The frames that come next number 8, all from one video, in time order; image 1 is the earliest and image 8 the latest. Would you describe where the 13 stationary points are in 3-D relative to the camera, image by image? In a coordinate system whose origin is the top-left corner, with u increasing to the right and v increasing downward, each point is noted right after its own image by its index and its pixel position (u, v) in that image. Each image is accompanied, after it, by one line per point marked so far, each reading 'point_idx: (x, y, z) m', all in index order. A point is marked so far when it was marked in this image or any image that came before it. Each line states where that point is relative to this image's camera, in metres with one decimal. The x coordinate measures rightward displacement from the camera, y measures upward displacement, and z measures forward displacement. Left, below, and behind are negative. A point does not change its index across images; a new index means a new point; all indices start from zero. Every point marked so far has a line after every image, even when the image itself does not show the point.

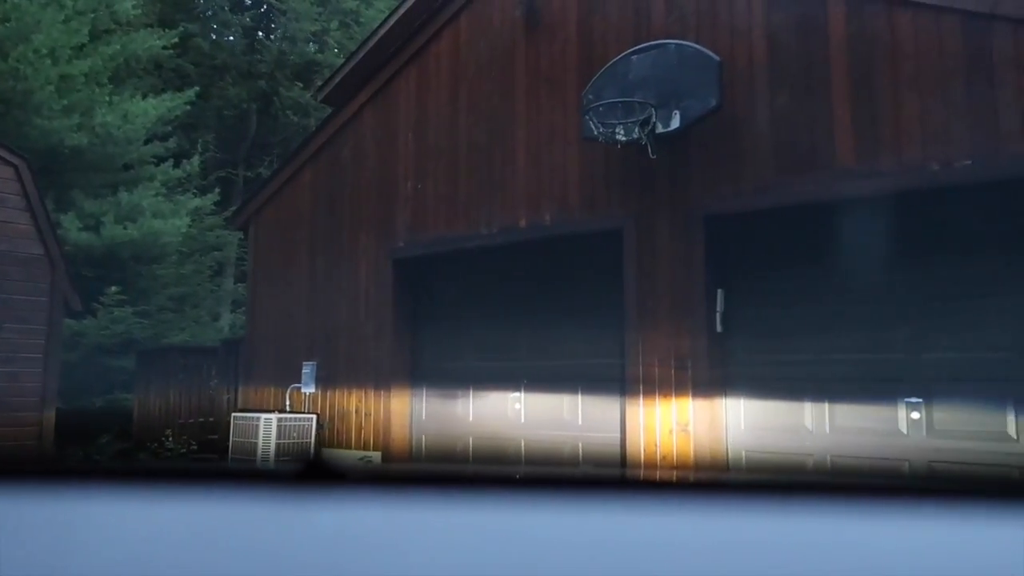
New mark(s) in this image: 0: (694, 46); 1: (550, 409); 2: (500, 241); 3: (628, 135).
0: (+1.3, +1.7, +5.6) m
1: (+0.3, -1.0, +6.4) m
2: (-0.1, +0.4, +6.7) m
3: (+0.8, +1.1, +5.6) m
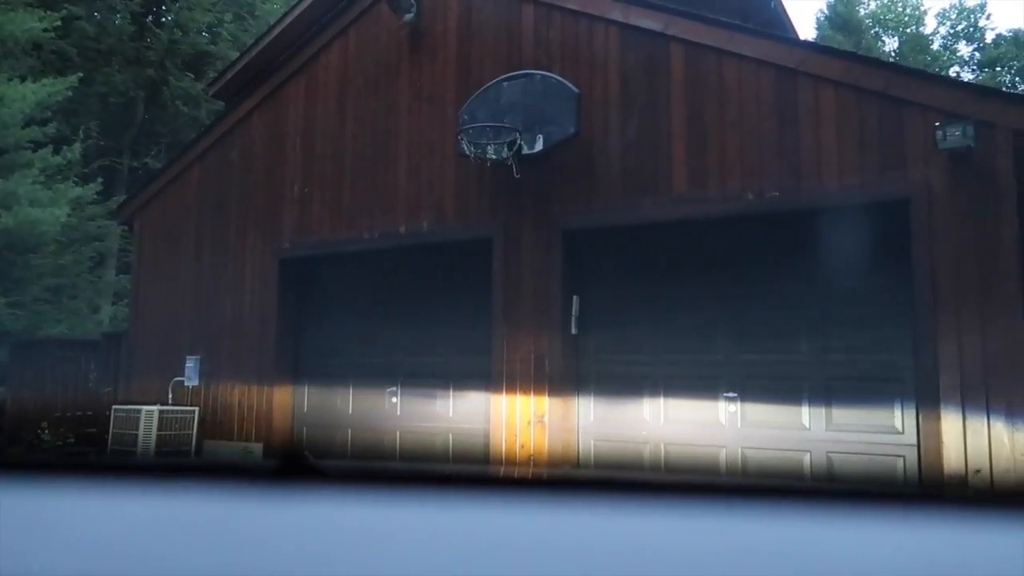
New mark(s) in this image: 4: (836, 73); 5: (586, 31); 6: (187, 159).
0: (+0.3, +1.7, +6.2) m
1: (-0.8, -1.0, +6.9) m
2: (-1.2, +0.4, +7.2) m
3: (-0.1, +1.1, +6.2) m
4: (+2.2, +1.4, +5.3) m
5: (+0.6, +2.1, +6.3) m
6: (-3.6, +1.4, +8.7) m
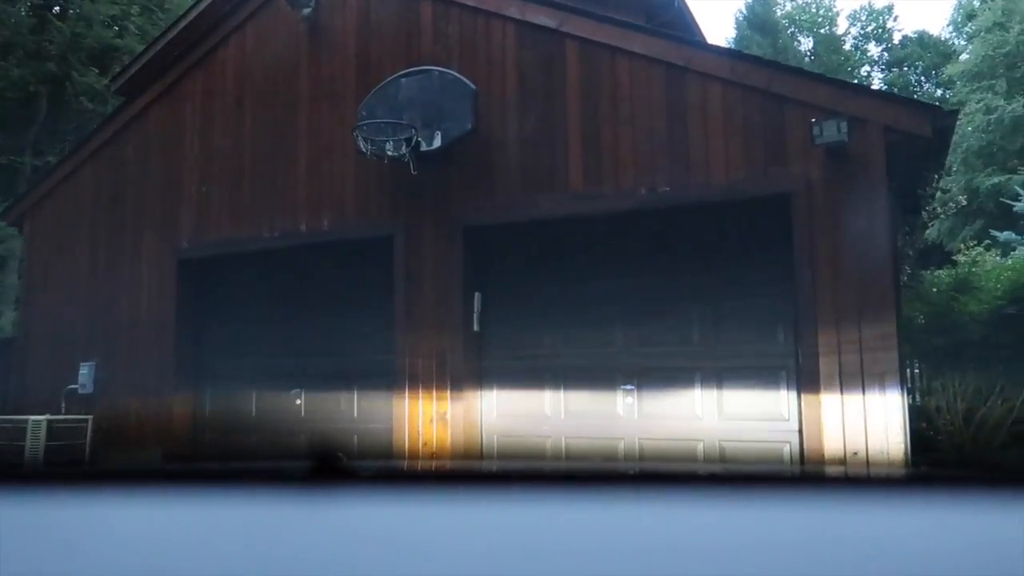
0: (-0.5, +1.7, +6.2) m
1: (-1.6, -1.0, +6.8) m
2: (-2.1, +0.4, +7.0) m
3: (-0.9, +1.1, +6.2) m
4: (+1.4, +1.5, +5.4) m
5: (-0.2, +2.1, +6.3) m
6: (-4.6, +1.4, +8.3) m
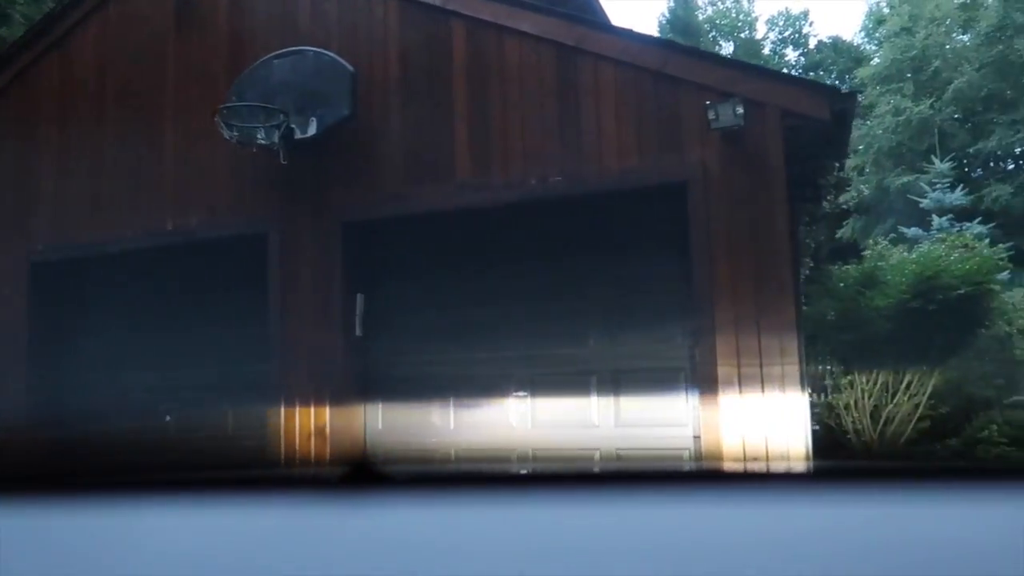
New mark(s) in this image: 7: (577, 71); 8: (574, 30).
0: (-1.3, +1.7, +5.7) m
1: (-2.5, -1.1, +6.2) m
2: (-2.9, +0.4, +6.3) m
3: (-1.7, +1.1, +5.6) m
4: (+0.7, +1.5, +5.0) m
5: (-1.1, +2.1, +5.8) m
6: (-5.6, +1.3, +7.4) m
7: (+0.4, +1.4, +5.1) m
8: (+0.4, +1.7, +5.1) m
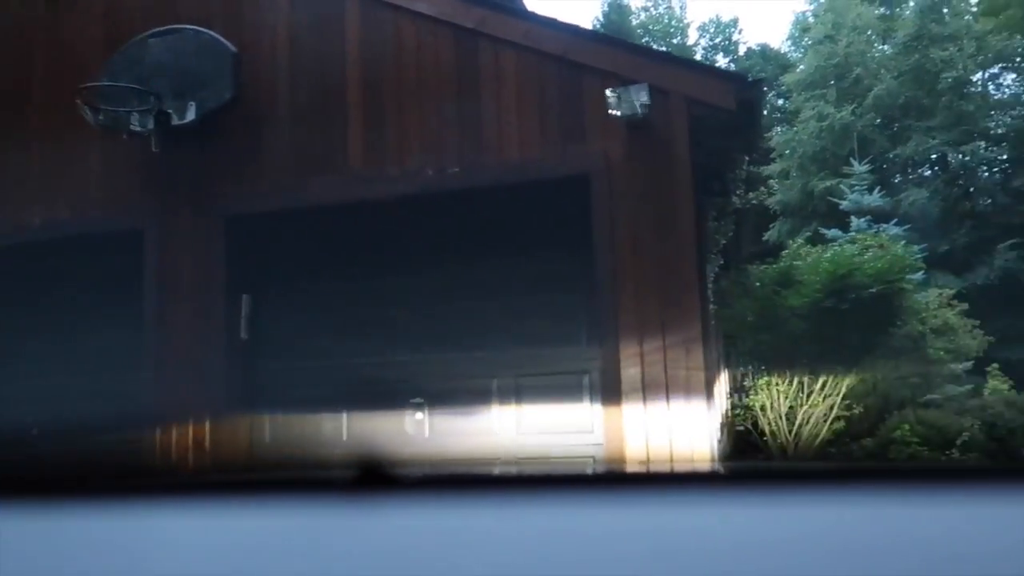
0: (-2.0, +1.7, +5.2) m
1: (-3.2, -1.1, +5.6) m
2: (-3.7, +0.4, +5.7) m
3: (-2.4, +1.1, +5.1) m
4: (0.0, +1.5, +4.7) m
5: (-1.8, +2.1, +5.4) m
6: (-6.4, +1.3, +6.6) m
7: (-0.2, +1.4, +4.8) m
8: (-0.2, +1.7, +4.8) m
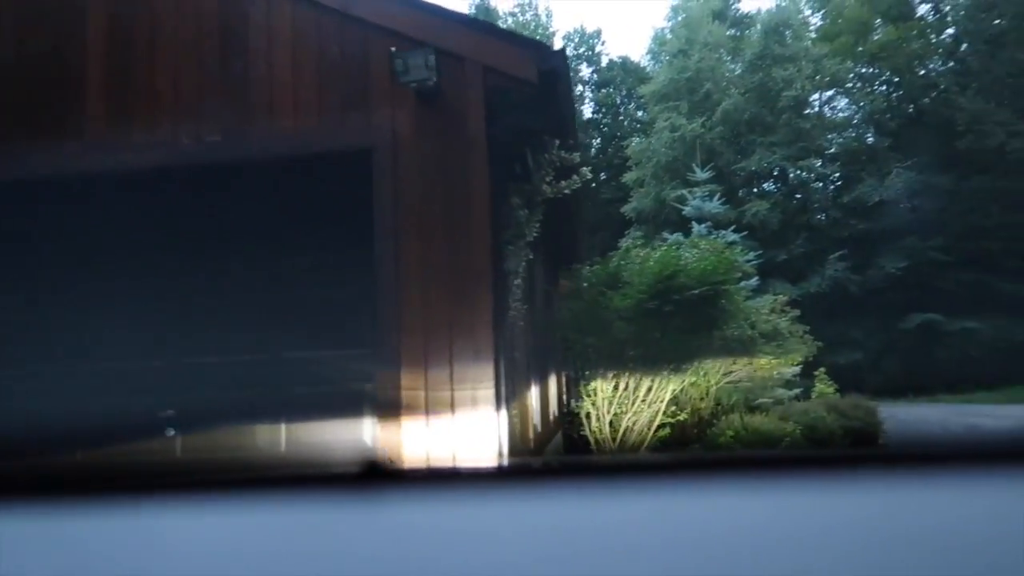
0: (-2.7, +1.7, +4.4) m
1: (-4.0, -1.0, +4.5) m
2: (-4.5, +0.4, +4.5) m
3: (-3.1, +1.1, +4.2) m
4: (-0.6, +1.5, +4.3) m
5: (-2.5, +2.1, +4.6) m
6: (-7.3, +1.4, +4.8) m
7: (-0.9, +1.5, +4.4) m
8: (-0.9, +1.7, +4.4) m
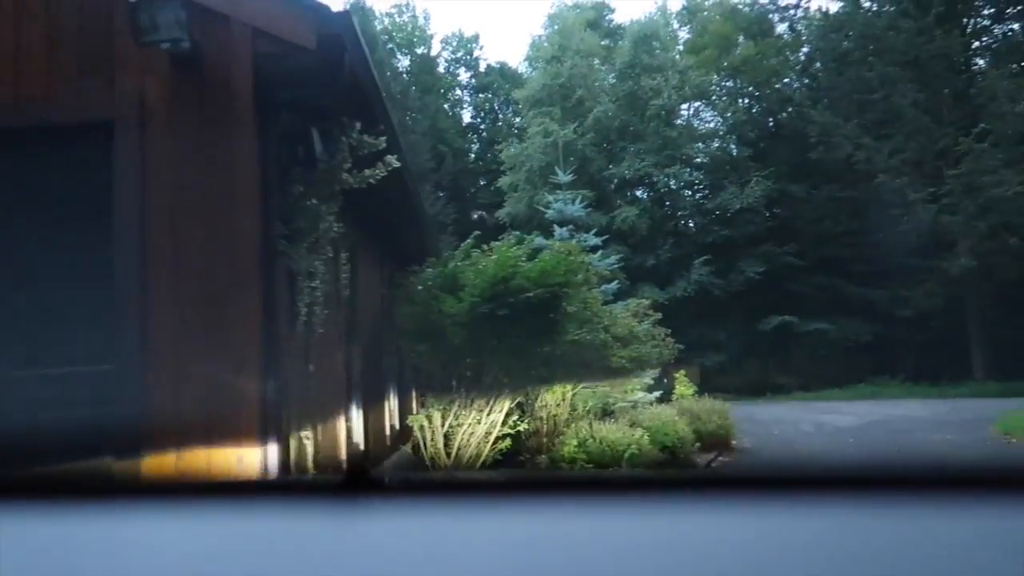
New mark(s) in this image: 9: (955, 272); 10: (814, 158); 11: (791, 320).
0: (-3.4, +1.7, +3.8) m
1: (-4.7, -1.0, +3.7) m
2: (-5.2, +0.4, +3.7) m
3: (-3.8, +1.1, +3.6) m
4: (-1.4, +1.5, +4.1) m
5: (-3.3, +2.1, +4.1) m
6: (-8.0, +1.4, +3.6) m
7: (-1.6, +1.4, +4.1) m
8: (-1.6, +1.7, +4.1) m
9: (+1.7, +0.1, +3.0) m
10: (+1.2, +0.5, +3.1) m
11: (+1.1, -0.1, +3.1) m
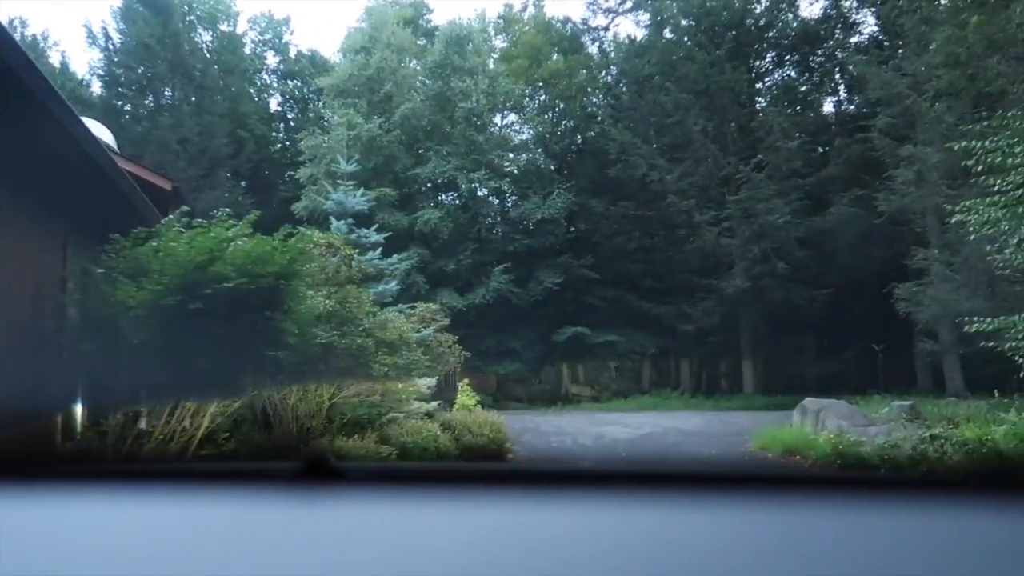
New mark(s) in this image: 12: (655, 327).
0: (-4.2, +1.9, +2.7) m
1: (-5.6, -0.8, +2.3) m
2: (-6.0, +0.7, +2.1) m
3: (-4.6, +1.3, +2.3) m
4: (-2.3, +1.6, +3.4) m
5: (-4.1, +2.3, +3.0) m
6: (-8.7, +1.8, +1.4) m
7: (-2.6, +1.5, +3.4) m
8: (-2.6, +1.8, +3.3) m
9: (+0.8, 0.0, +3.0) m
10: (+0.3, +0.5, +3.1) m
11: (+0.2, -0.2, +3.0) m
12: (+0.5, -0.1, +3.0) m
